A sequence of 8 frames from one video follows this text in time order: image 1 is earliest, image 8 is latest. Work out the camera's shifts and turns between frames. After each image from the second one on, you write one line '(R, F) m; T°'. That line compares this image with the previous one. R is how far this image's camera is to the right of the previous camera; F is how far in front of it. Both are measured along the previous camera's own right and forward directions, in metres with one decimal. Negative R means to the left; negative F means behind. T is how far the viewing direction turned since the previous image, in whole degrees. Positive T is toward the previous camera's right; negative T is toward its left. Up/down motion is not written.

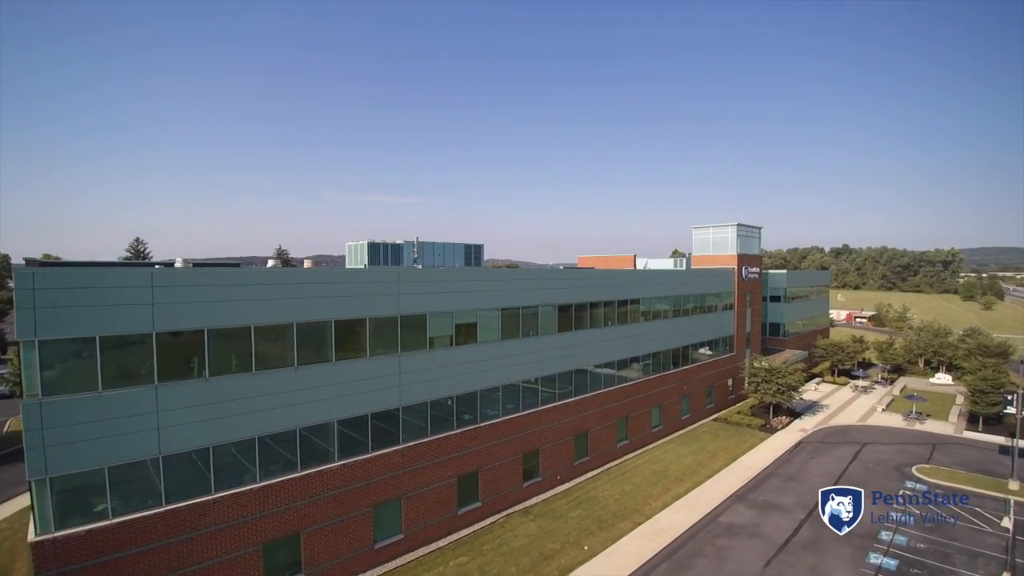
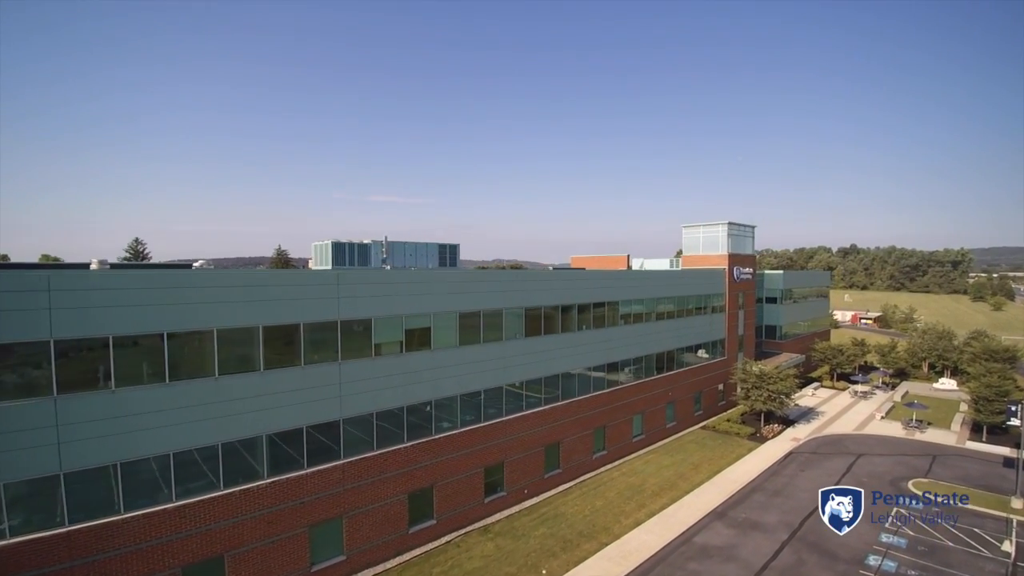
(+2.1, +1.6) m; -1°
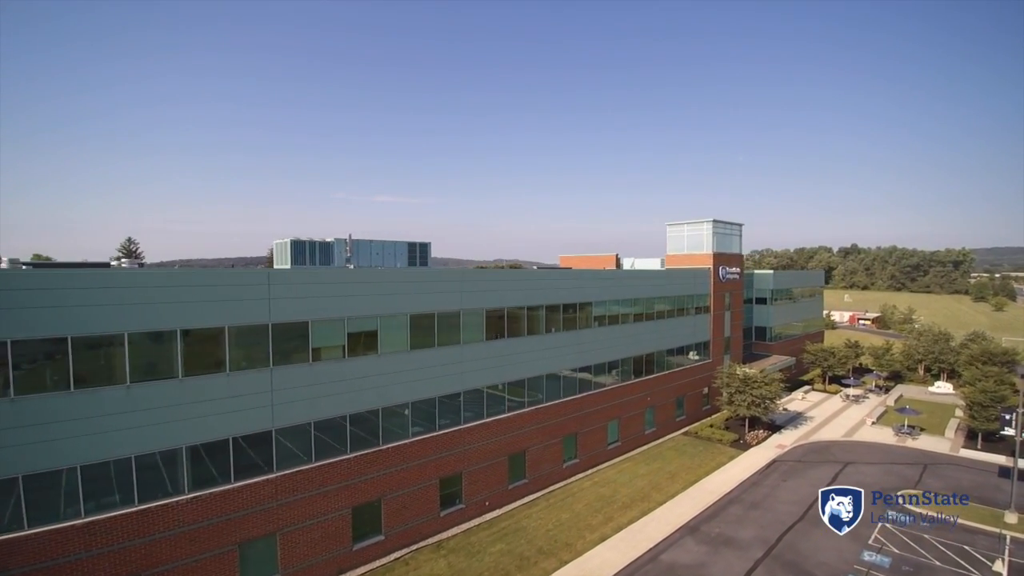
(+1.9, +1.4) m; 0°
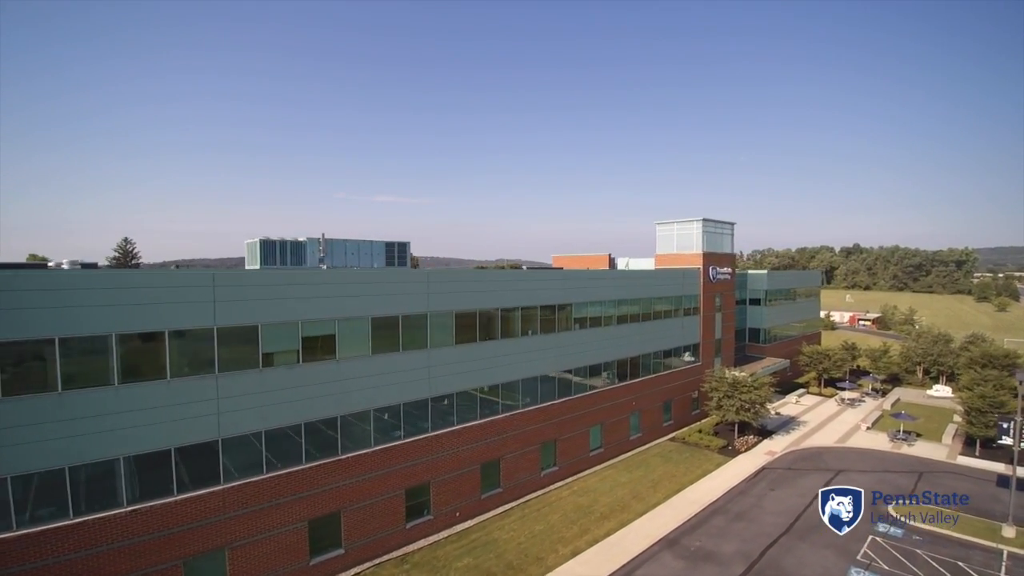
(+1.3, +1.0) m; 0°
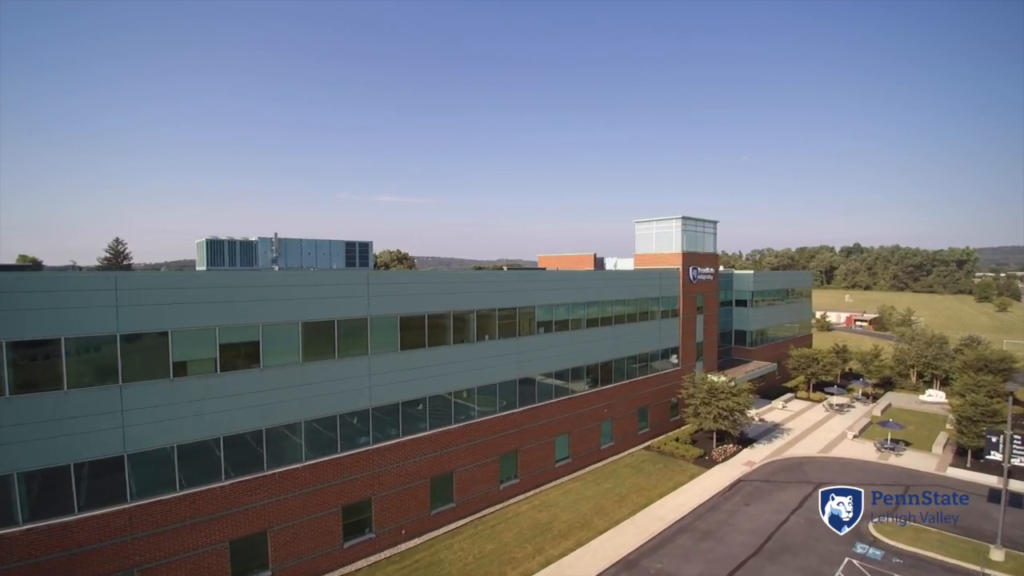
(+2.1, +1.5) m; 0°
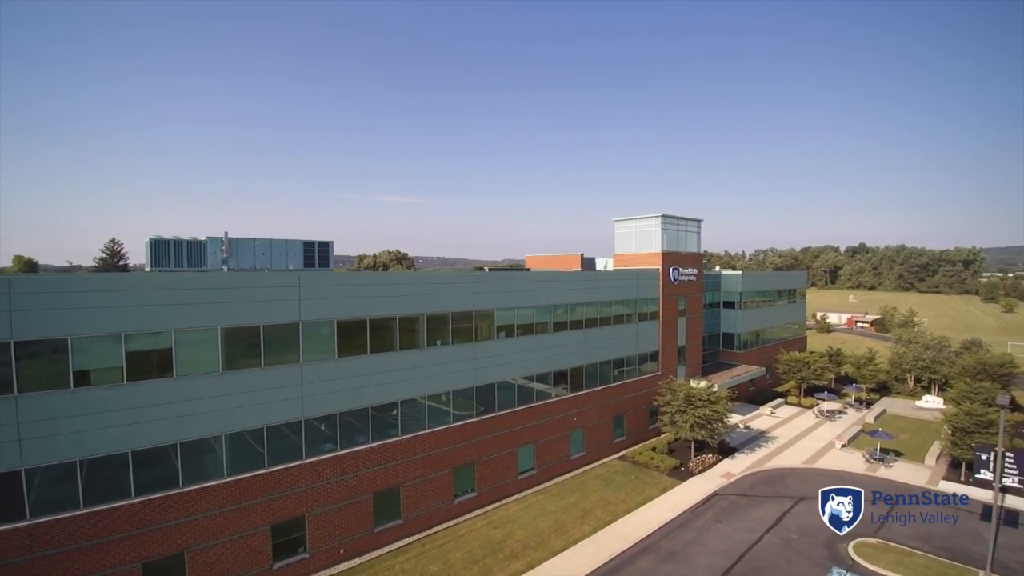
(+2.2, +1.5) m; -1°
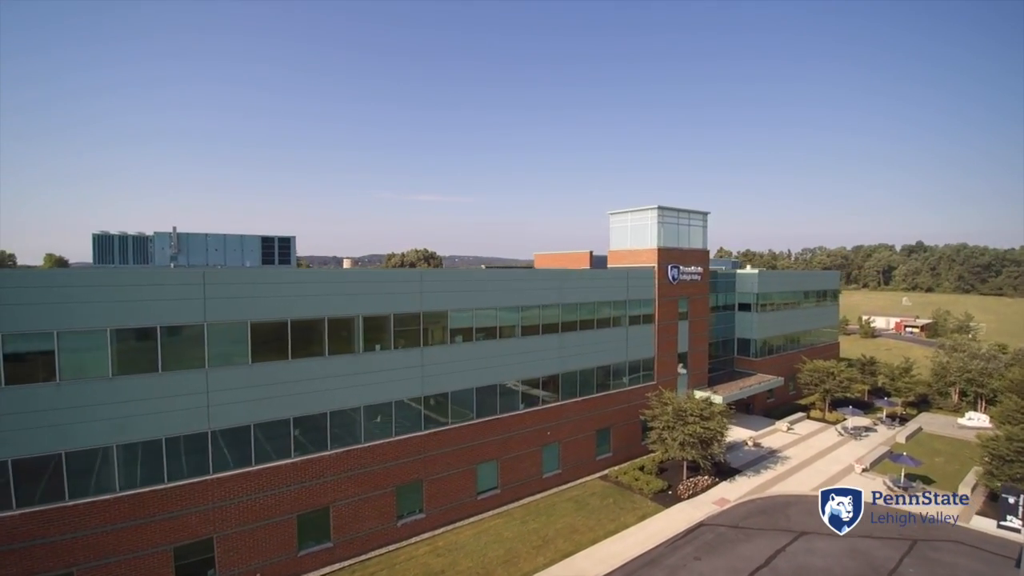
(+3.5, +2.5) m; -5°
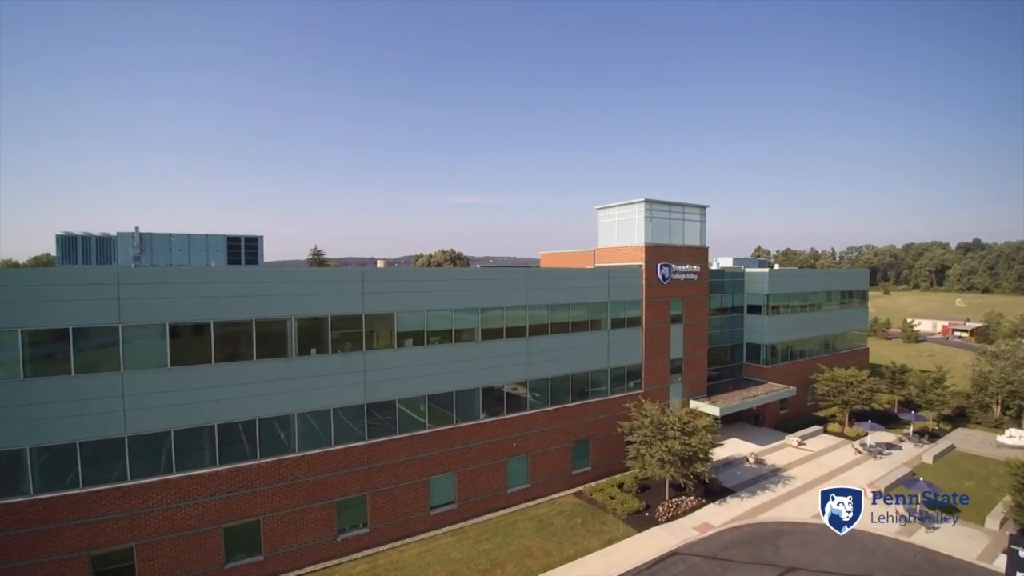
(+3.3, +1.8) m; -4°
